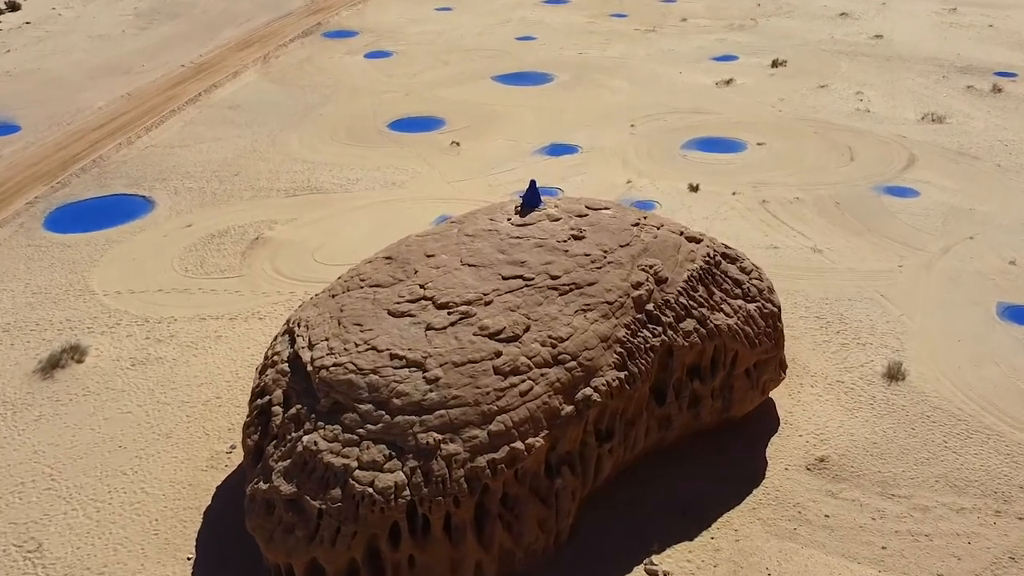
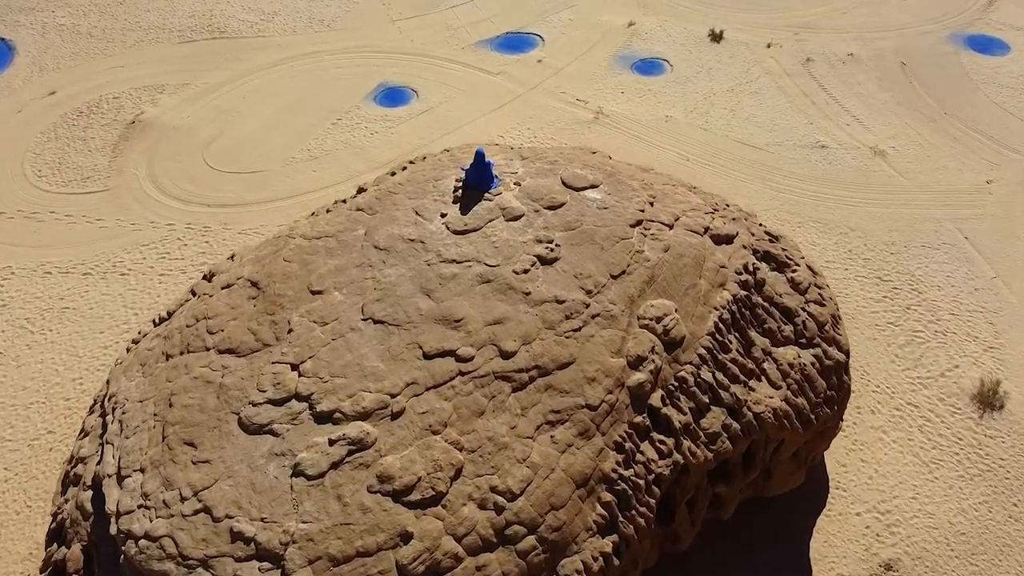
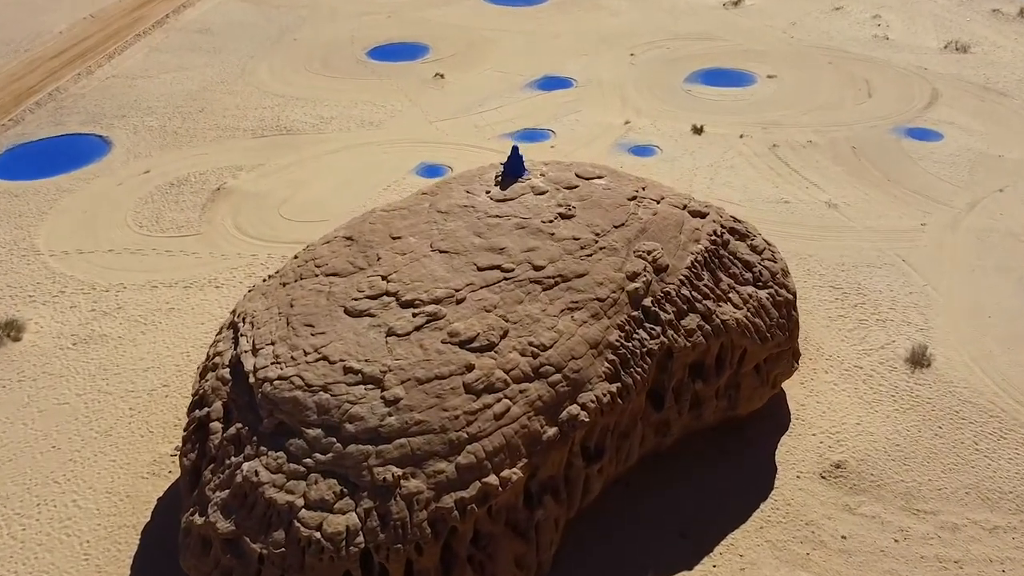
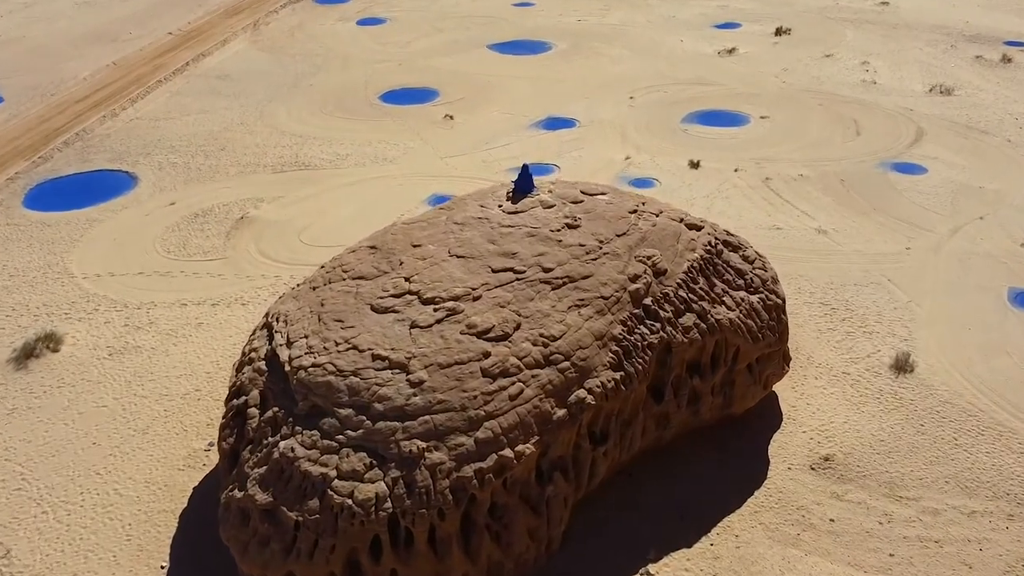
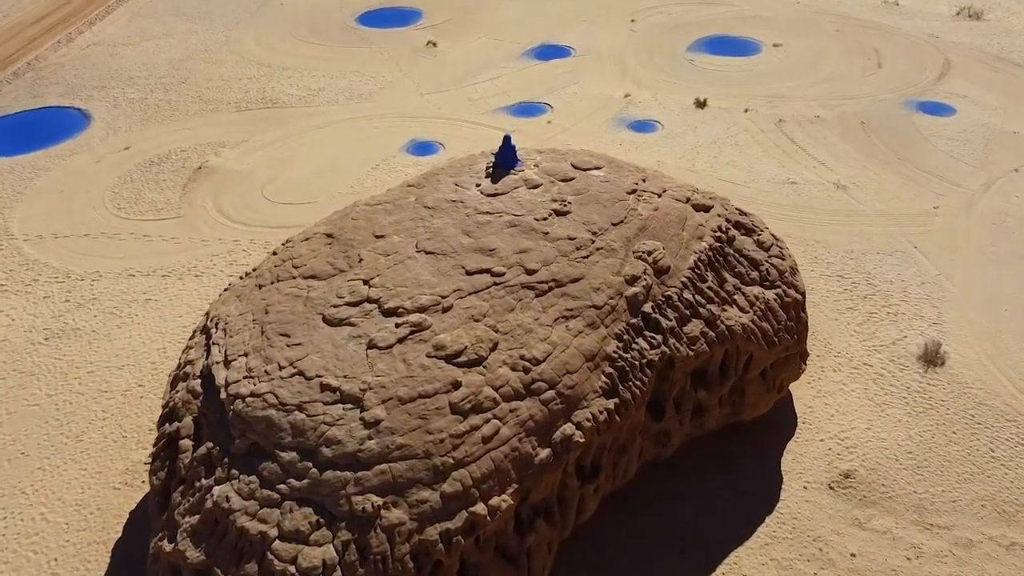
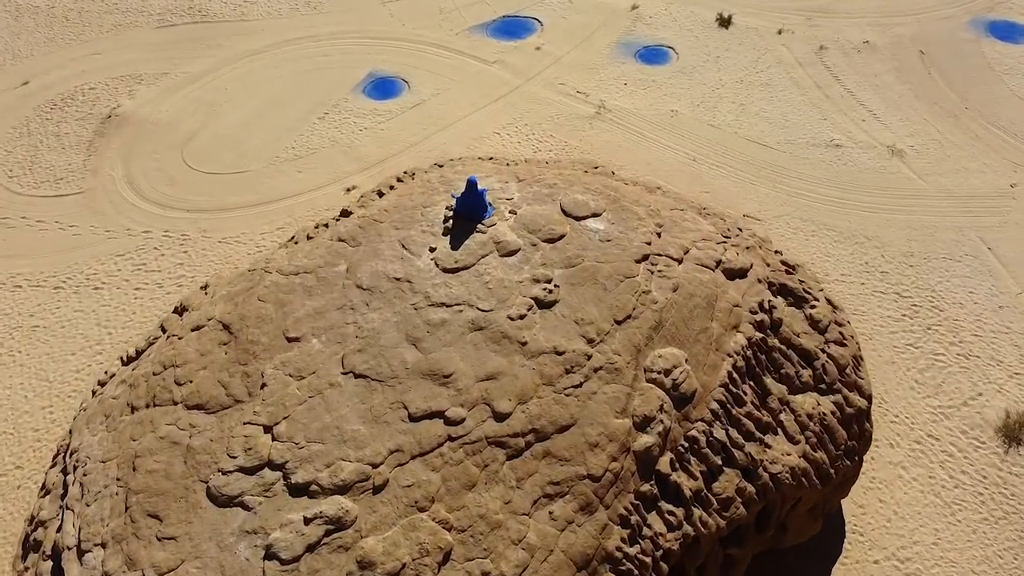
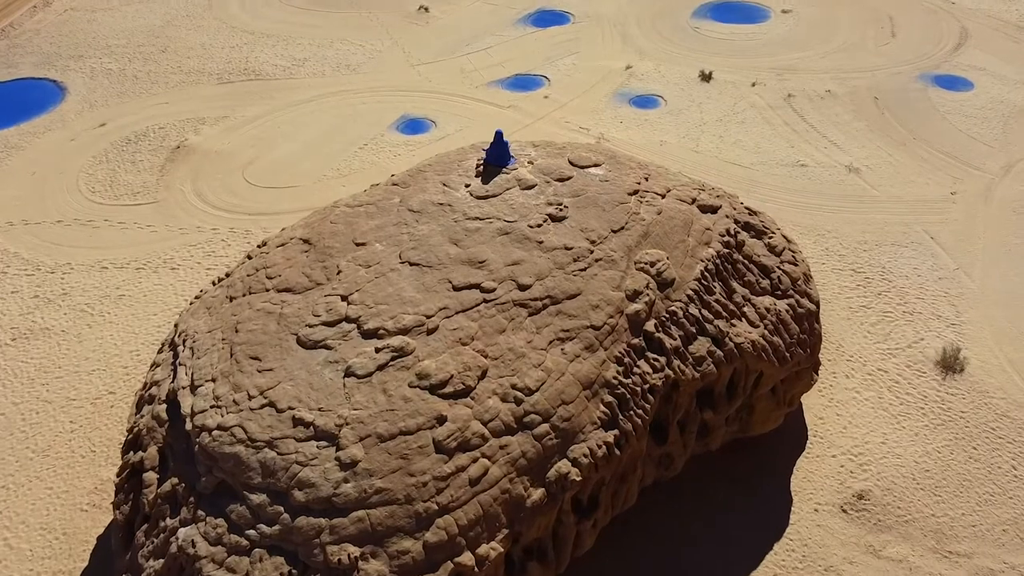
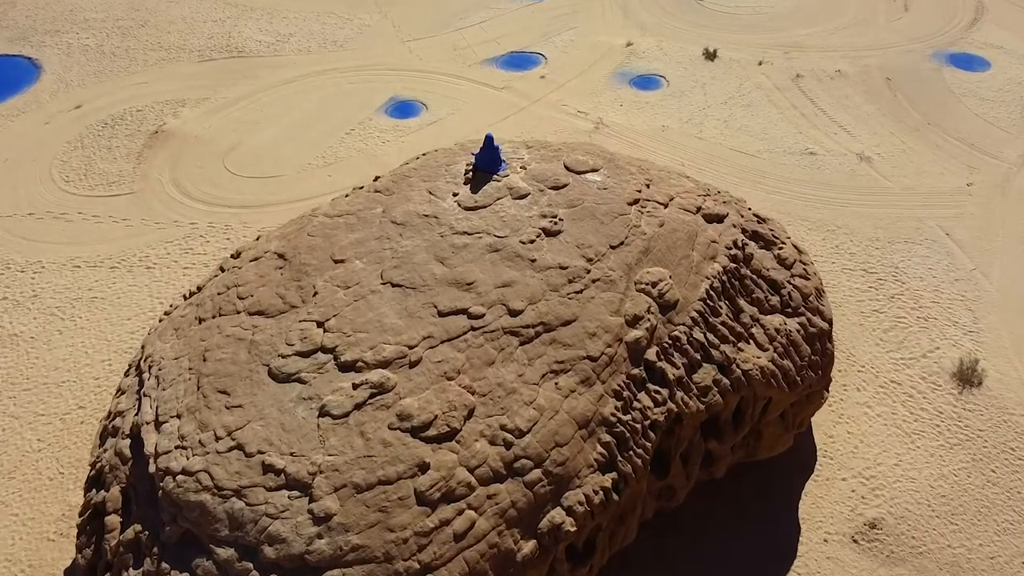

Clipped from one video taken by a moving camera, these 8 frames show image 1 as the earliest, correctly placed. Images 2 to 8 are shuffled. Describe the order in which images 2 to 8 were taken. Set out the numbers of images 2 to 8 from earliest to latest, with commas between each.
4, 3, 5, 7, 8, 2, 6
